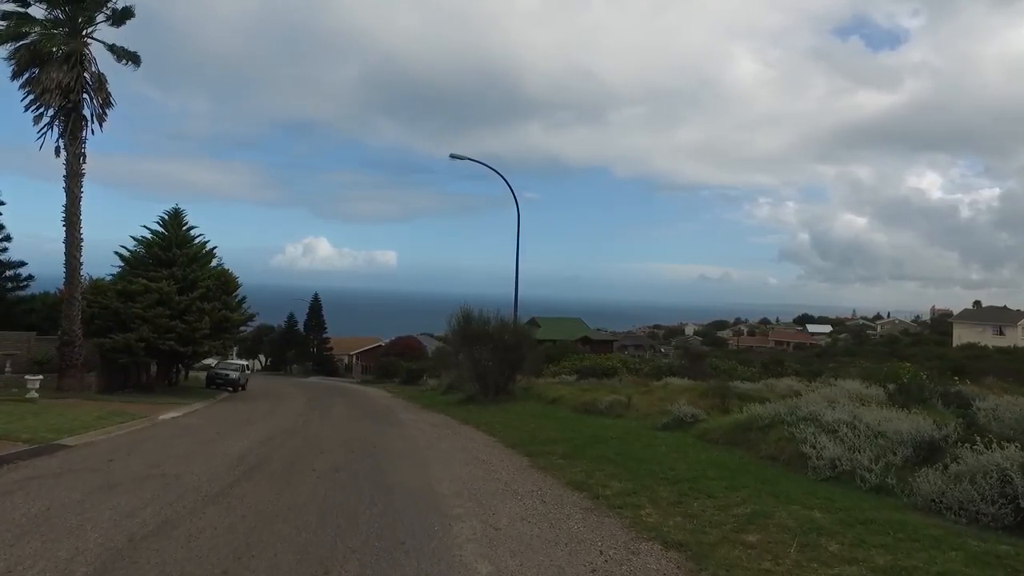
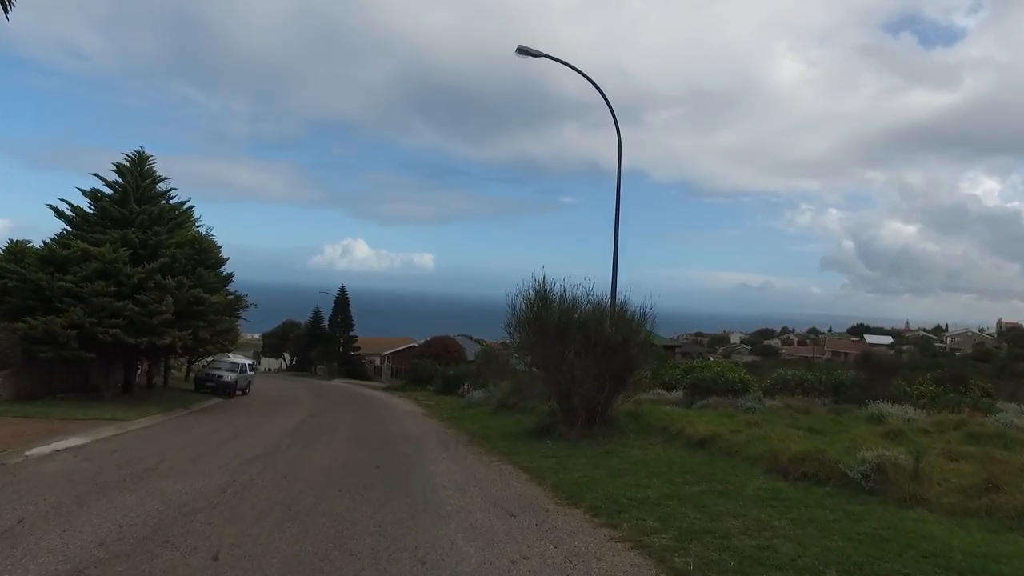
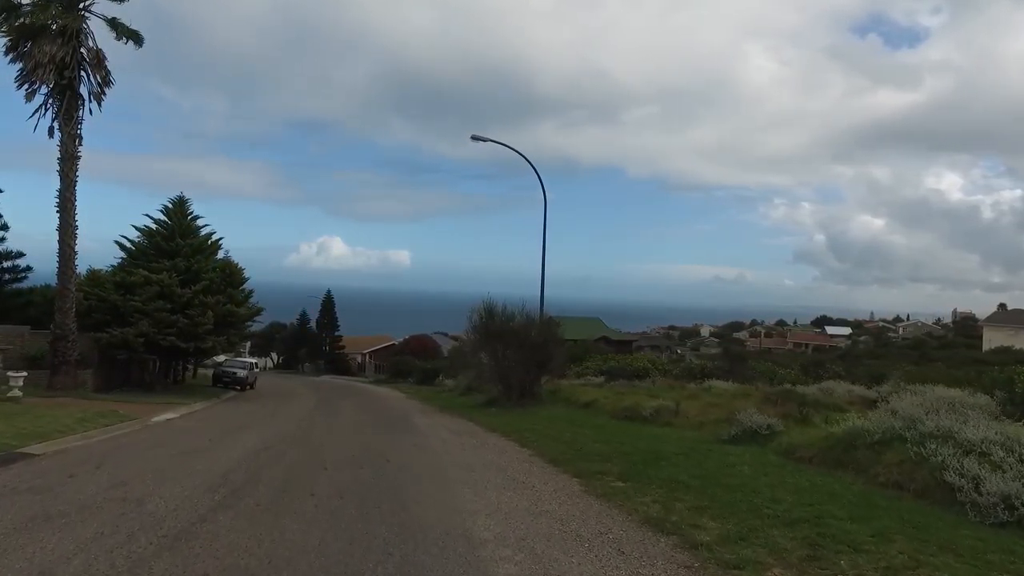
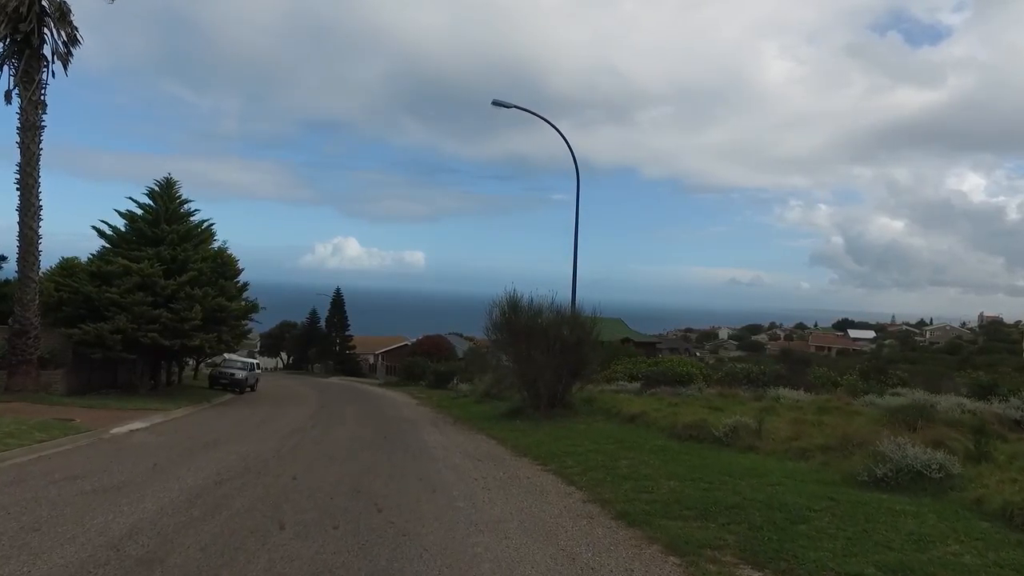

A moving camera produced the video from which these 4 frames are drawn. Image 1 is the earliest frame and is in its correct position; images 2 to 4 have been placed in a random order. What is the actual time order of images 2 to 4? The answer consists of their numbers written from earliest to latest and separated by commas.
3, 4, 2
